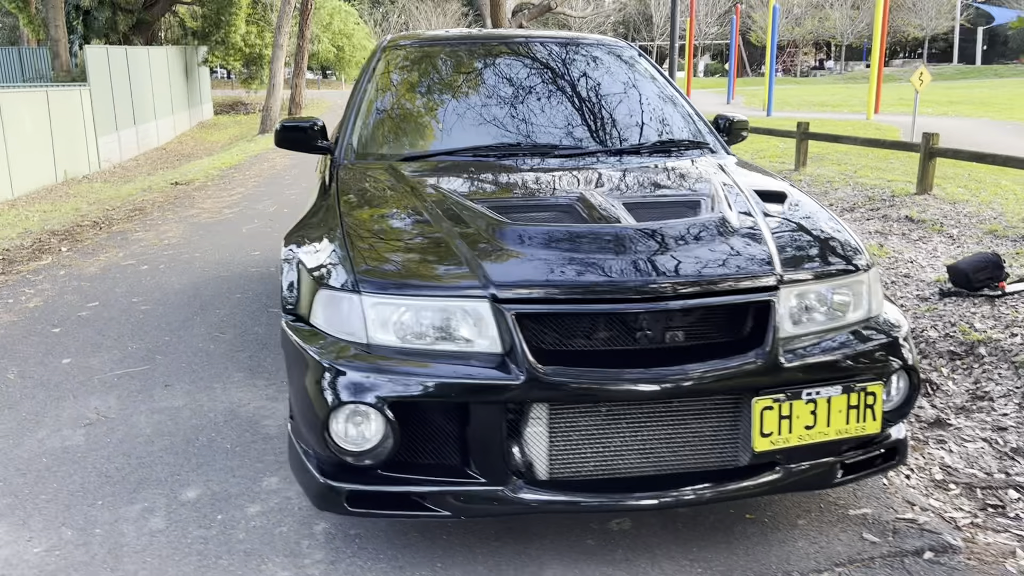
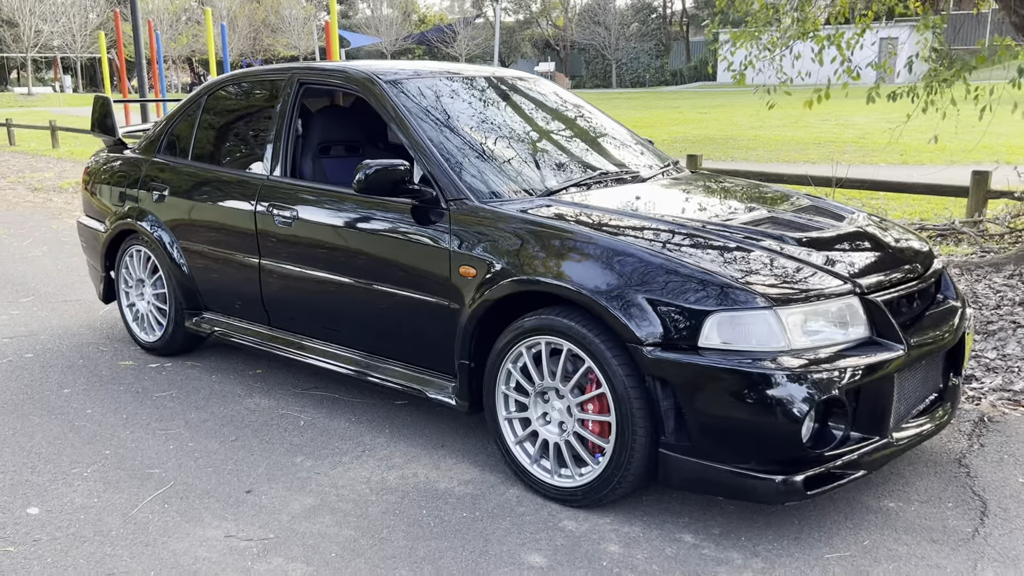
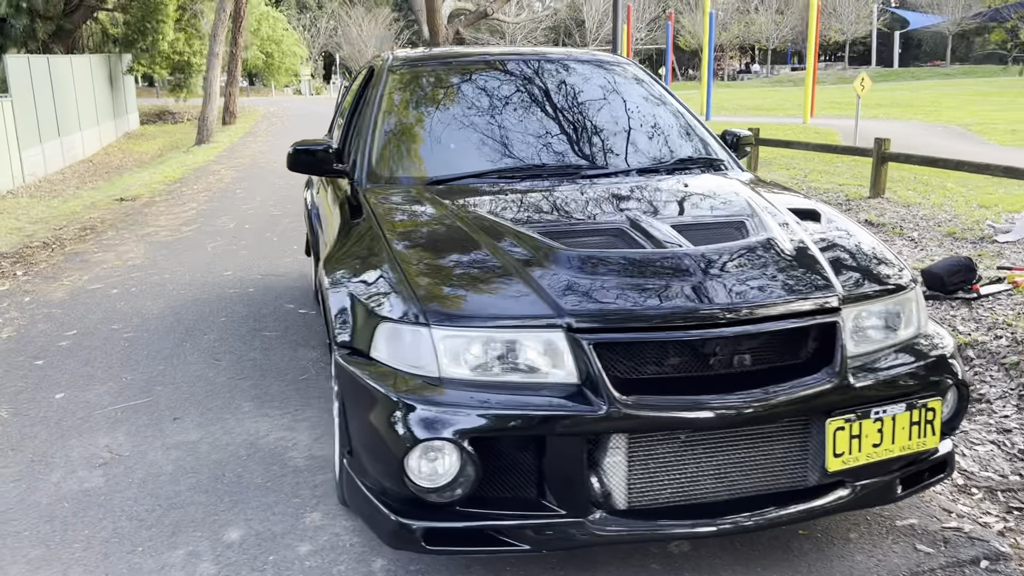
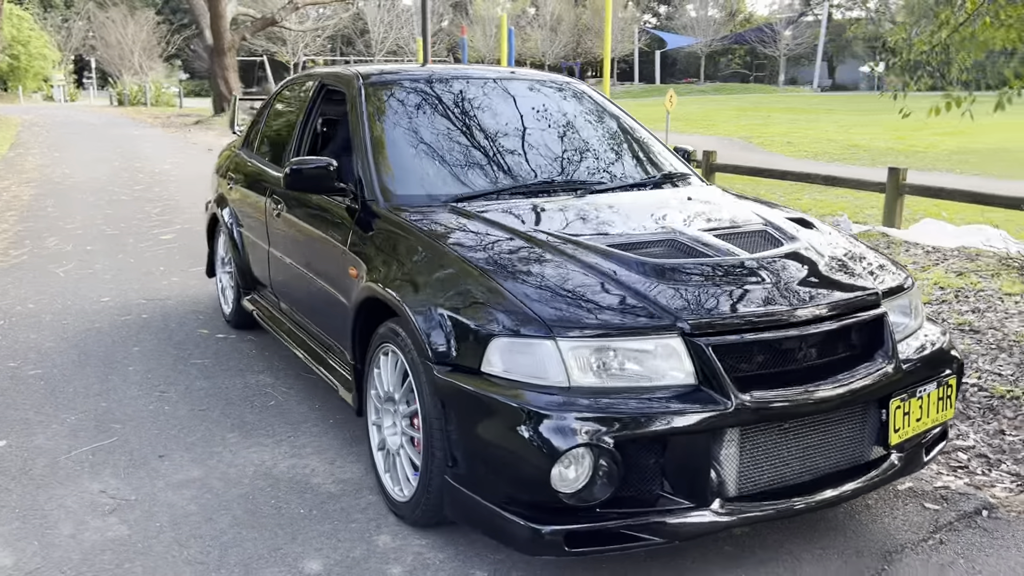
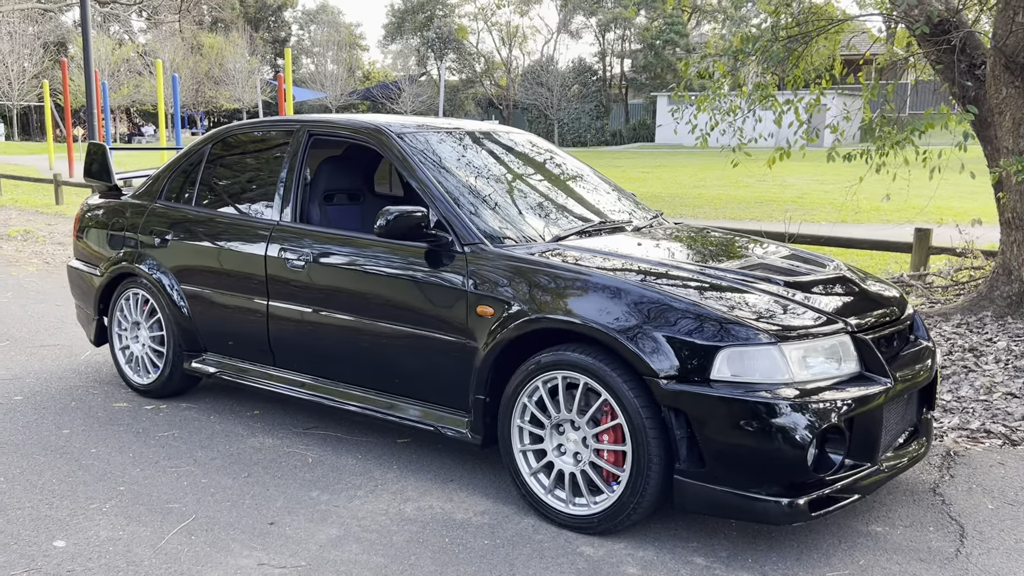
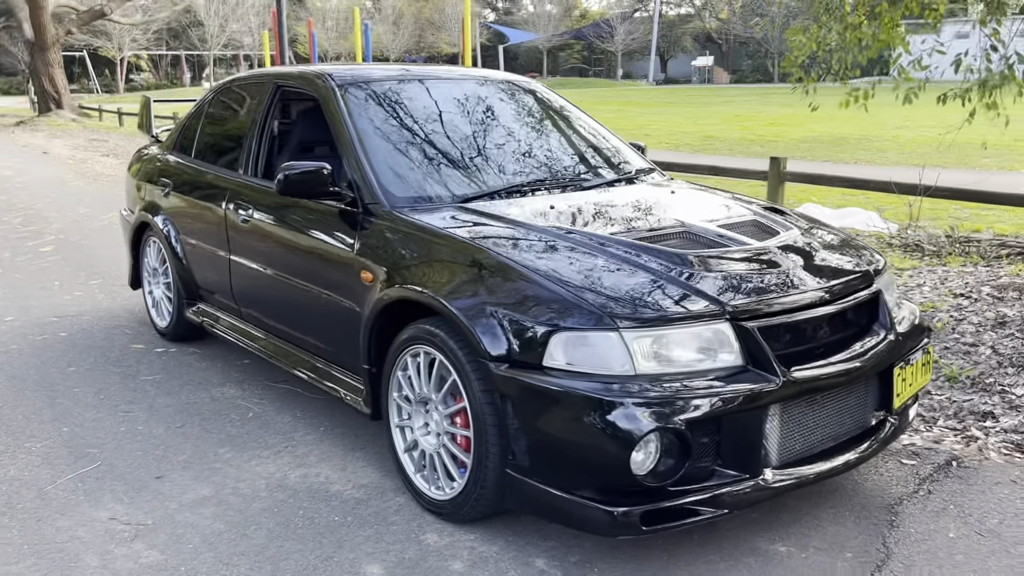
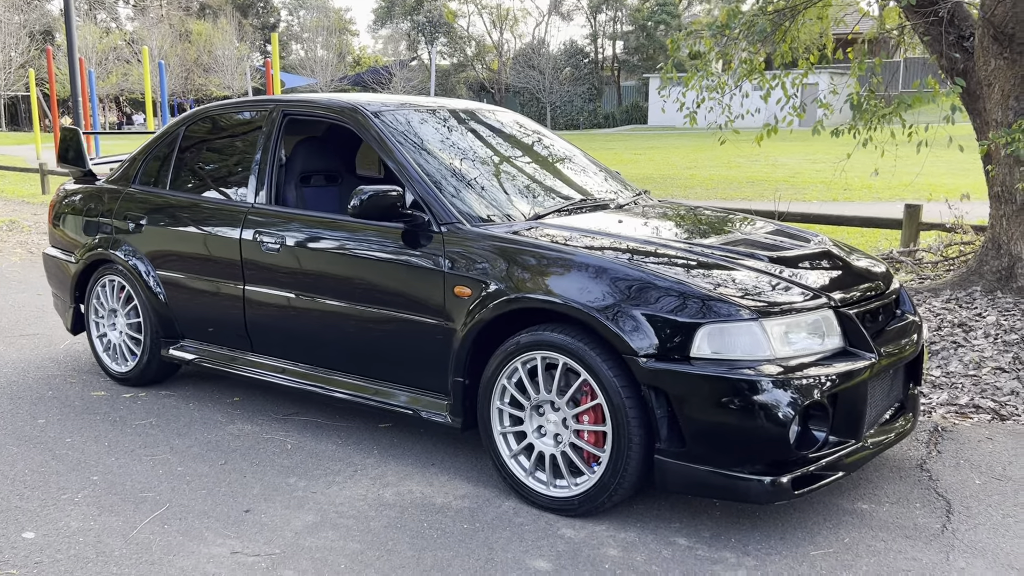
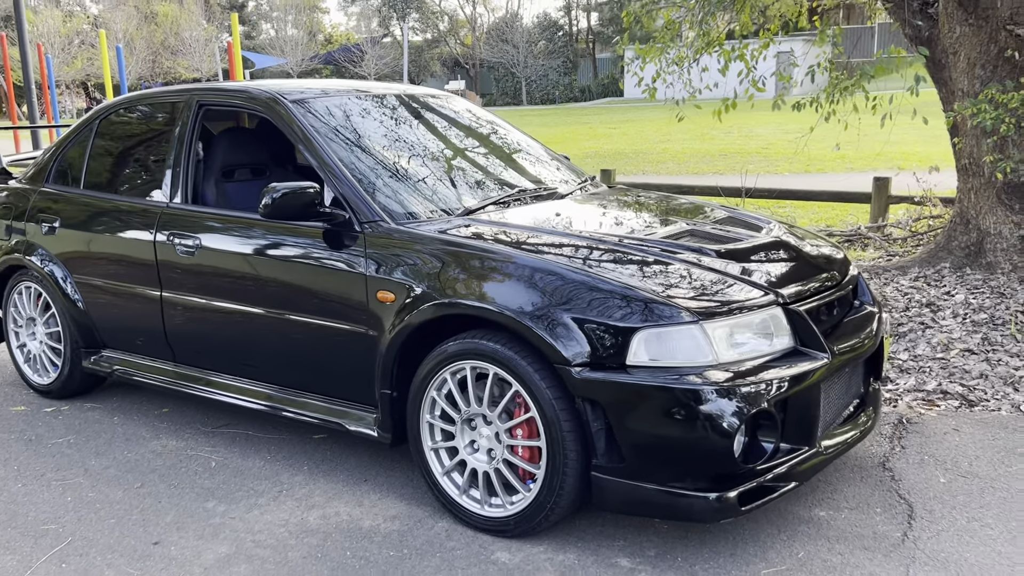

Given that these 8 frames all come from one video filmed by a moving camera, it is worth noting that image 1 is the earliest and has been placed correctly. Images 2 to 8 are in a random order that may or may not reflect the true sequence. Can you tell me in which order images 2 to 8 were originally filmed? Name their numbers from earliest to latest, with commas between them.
3, 4, 6, 2, 5, 7, 8
